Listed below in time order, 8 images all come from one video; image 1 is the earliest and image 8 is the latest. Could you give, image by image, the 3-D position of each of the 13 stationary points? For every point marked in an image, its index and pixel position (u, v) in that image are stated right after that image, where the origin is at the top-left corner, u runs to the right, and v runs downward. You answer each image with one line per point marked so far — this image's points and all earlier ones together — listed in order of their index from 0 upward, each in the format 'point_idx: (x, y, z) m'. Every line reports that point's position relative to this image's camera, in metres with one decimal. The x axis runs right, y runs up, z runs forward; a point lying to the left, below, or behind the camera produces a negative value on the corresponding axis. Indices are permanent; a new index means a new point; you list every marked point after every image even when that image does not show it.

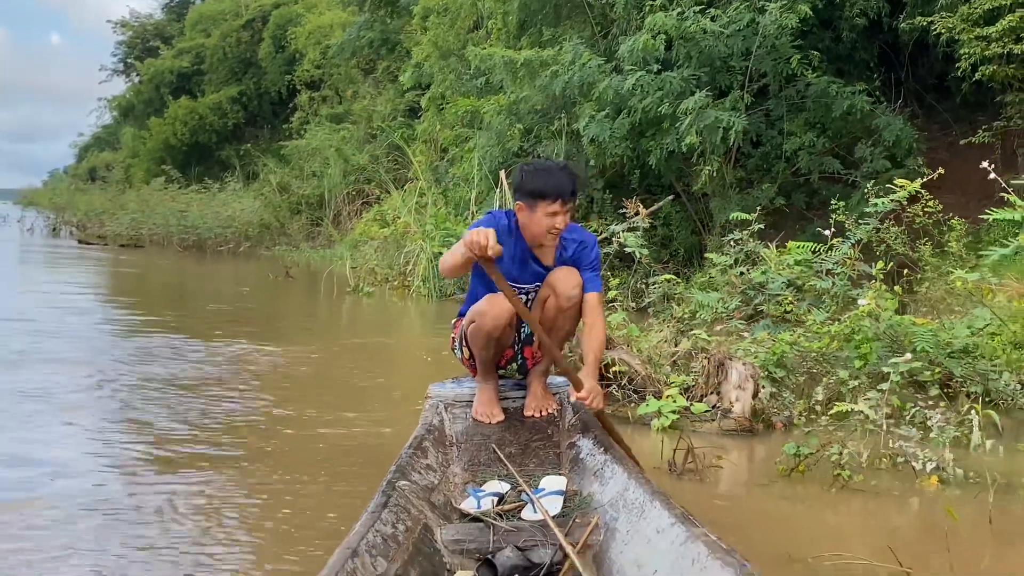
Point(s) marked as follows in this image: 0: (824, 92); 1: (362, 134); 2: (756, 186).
0: (+2.8, +1.8, +7.4) m
1: (-2.4, +2.6, +13.7) m
2: (+2.3, +0.9, +7.7) m
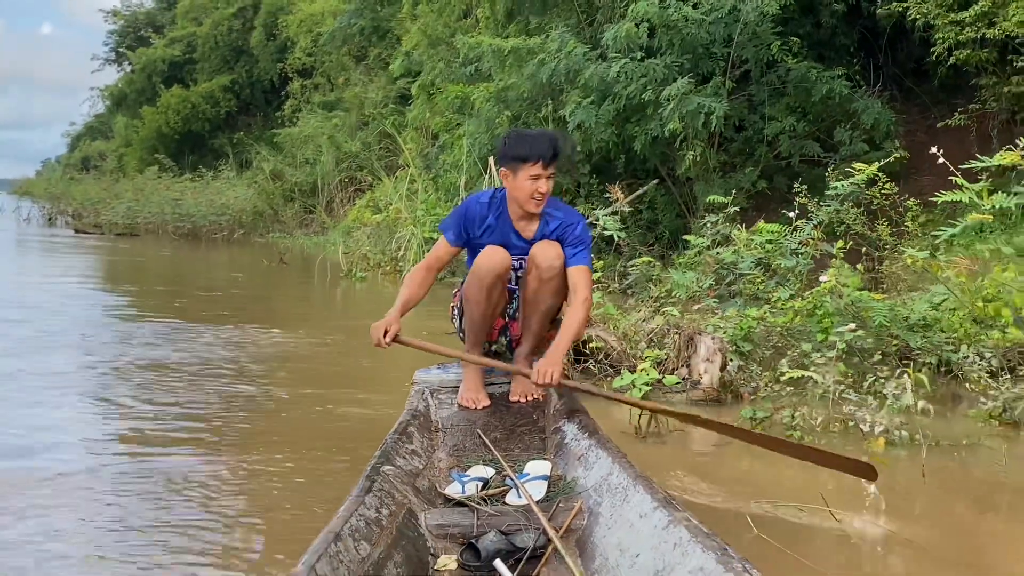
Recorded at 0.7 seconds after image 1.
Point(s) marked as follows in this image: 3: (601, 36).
0: (+2.7, +1.9, +7.6) m
1: (-2.6, +2.8, +13.8) m
2: (+2.1, +1.1, +7.9) m
3: (+0.9, +2.4, +8.1) m
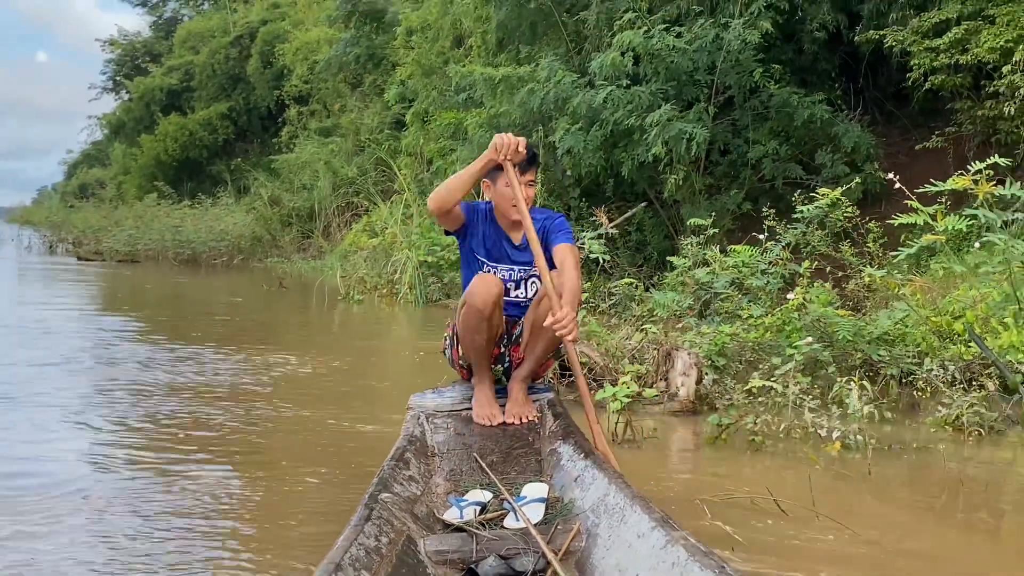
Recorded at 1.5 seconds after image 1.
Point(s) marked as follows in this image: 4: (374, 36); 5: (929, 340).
0: (+2.6, +1.8, +7.9) m
1: (-2.7, +2.4, +14.1) m
2: (+2.1, +0.9, +8.1) m
3: (+0.8, +2.2, +8.3) m
4: (-2.5, +4.6, +15.3) m
5: (+1.7, -0.2, +3.5) m
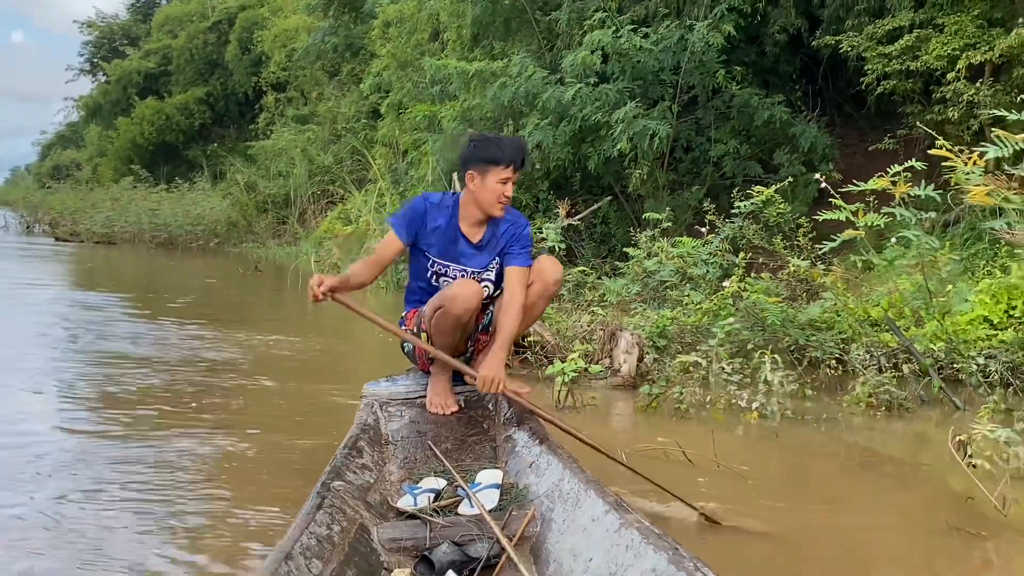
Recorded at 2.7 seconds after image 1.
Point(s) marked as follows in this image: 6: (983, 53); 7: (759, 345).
0: (+2.3, +1.8, +8.2) m
1: (-3.2, +2.6, +14.3) m
2: (+1.8, +1.0, +8.5) m
3: (+0.5, +2.3, +8.6) m
4: (-3.0, +4.9, +15.4) m
5: (+1.5, -0.2, +3.8) m
6: (+3.5, +1.7, +6.2) m
7: (+1.1, -0.3, +3.8) m
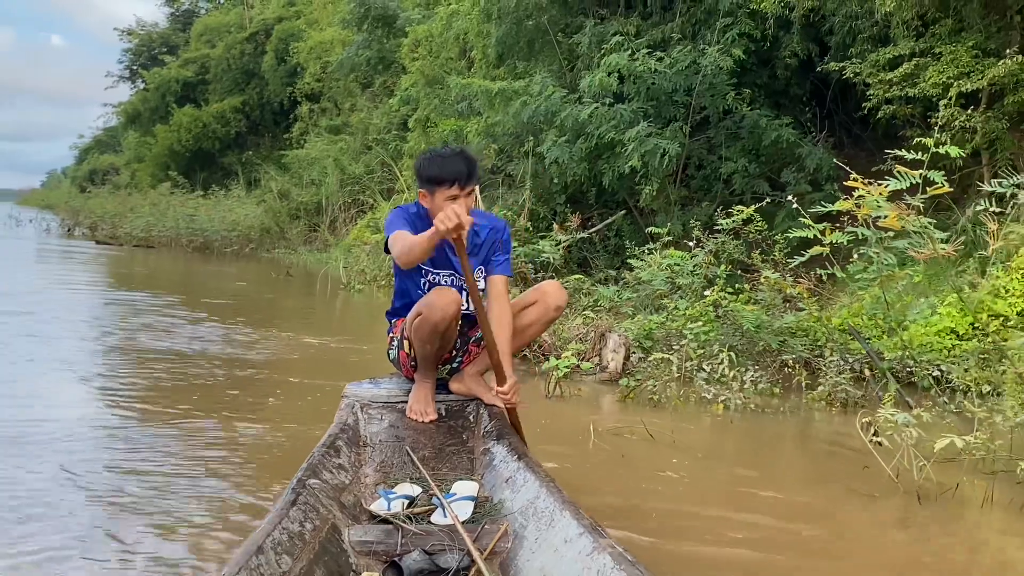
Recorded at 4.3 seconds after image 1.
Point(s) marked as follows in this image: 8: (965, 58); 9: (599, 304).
0: (+2.5, +1.7, +8.6) m
1: (-2.7, +2.5, +14.8) m
2: (+2.0, +0.9, +8.9) m
3: (+0.7, +2.2, +9.1) m
4: (-2.4, +4.8, +16.0) m
5: (+1.6, -0.2, +4.2) m
6: (+3.6, +1.6, +6.6) m
7: (+1.2, -0.3, +4.2) m
8: (+3.7, +1.9, +6.7) m
9: (+0.5, -0.1, +5.1) m
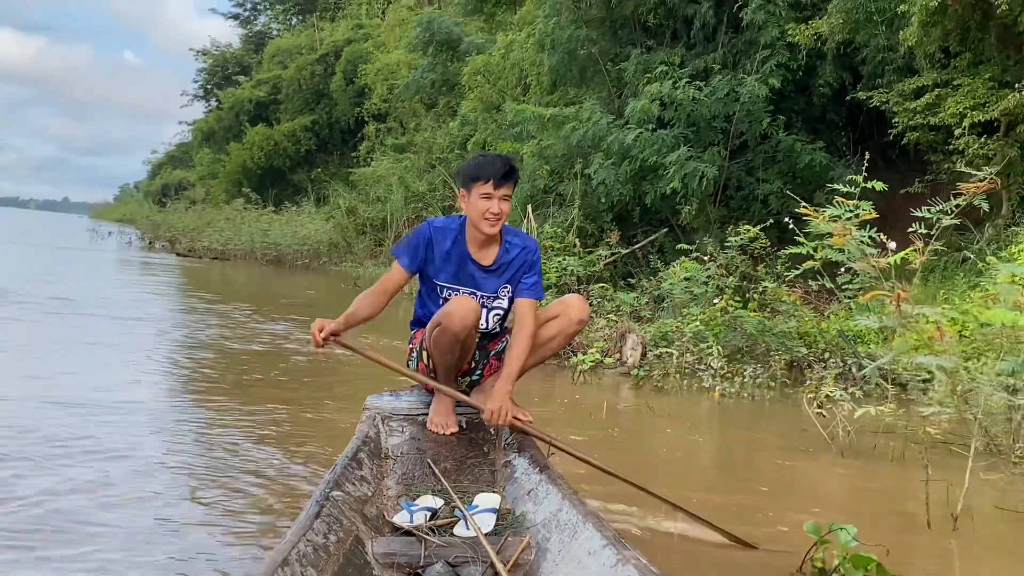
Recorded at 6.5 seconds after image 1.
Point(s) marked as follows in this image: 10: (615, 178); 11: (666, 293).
0: (+3.1, +1.5, +9.1) m
1: (-1.7, +2.3, +15.8) m
2: (+2.5, +0.7, +9.4) m
3: (+1.3, +2.1, +9.8) m
4: (-1.3, +4.5, +17.0) m
5: (+1.8, -0.3, +4.8) m
6: (+4.0, +1.5, +7.0) m
7: (+1.4, -0.4, +4.9) m
8: (+4.1, +1.7, +7.2) m
9: (+0.8, -0.2, +5.8) m
10: (+1.1, +1.2, +9.1) m
11: (+1.0, 0.0, +5.6) m
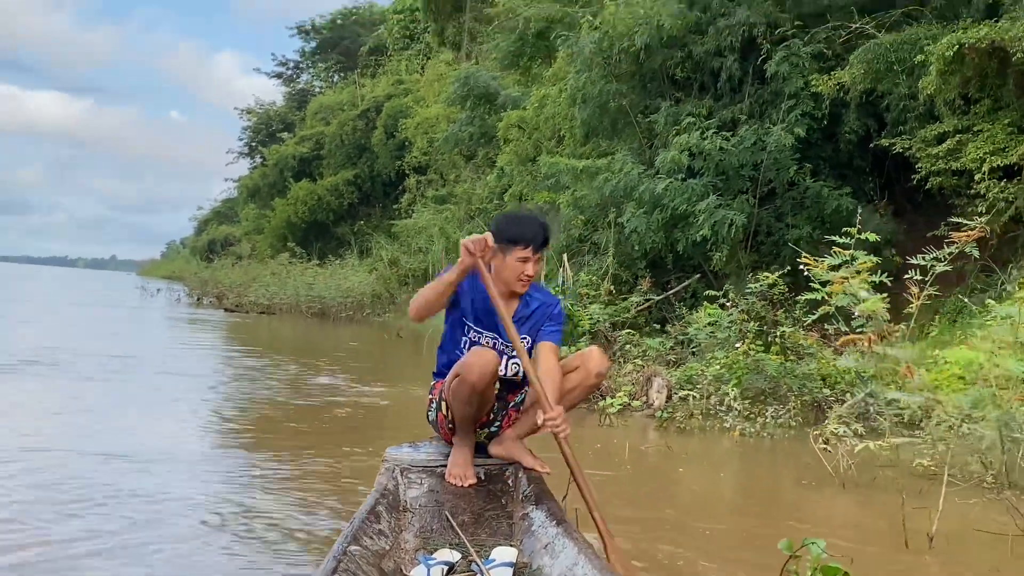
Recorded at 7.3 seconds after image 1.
0: (+3.4, +1.1, +9.4) m
1: (-1.0, +1.4, +16.3) m
2: (+2.9, +0.2, +9.6) m
3: (+1.7, +1.6, +10.1) m
4: (-0.6, +3.5, +17.6) m
5: (+2.0, -0.5, +5.0) m
6: (+4.3, +1.1, +7.2) m
7: (+1.6, -0.6, +5.1) m
8: (+4.4, +1.4, +7.4) m
9: (+1.1, -0.5, +6.0) m
10: (+1.5, +0.7, +9.5) m
11: (+1.3, -0.4, +5.9) m
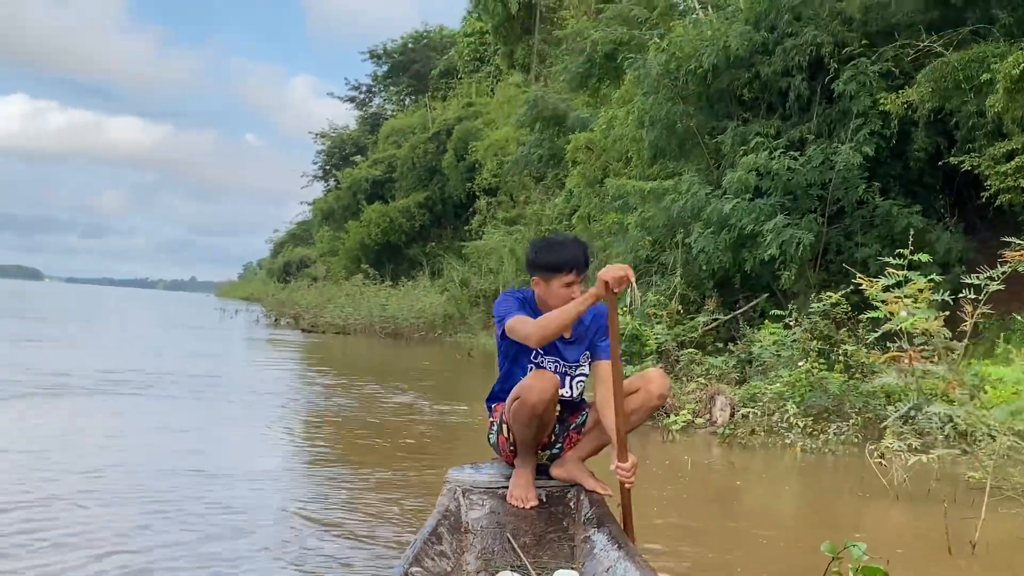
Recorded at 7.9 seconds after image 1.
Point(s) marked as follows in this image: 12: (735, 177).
0: (+4.2, +0.8, +9.4) m
1: (+0.4, +1.0, +16.6) m
2: (+3.7, 0.0, +9.7) m
3: (+2.6, +1.3, +10.2) m
4: (+0.9, +3.1, +17.9) m
5: (+2.4, -0.7, +5.1) m
6: (+4.9, +1.0, +7.2) m
7: (+2.0, -0.8, +5.2) m
8: (+5.0, +1.2, +7.4) m
9: (+1.6, -0.6, +6.2) m
10: (+2.3, +0.5, +9.6) m
11: (+1.8, -0.5, +6.0) m
12: (+2.5, +1.2, +9.4) m
